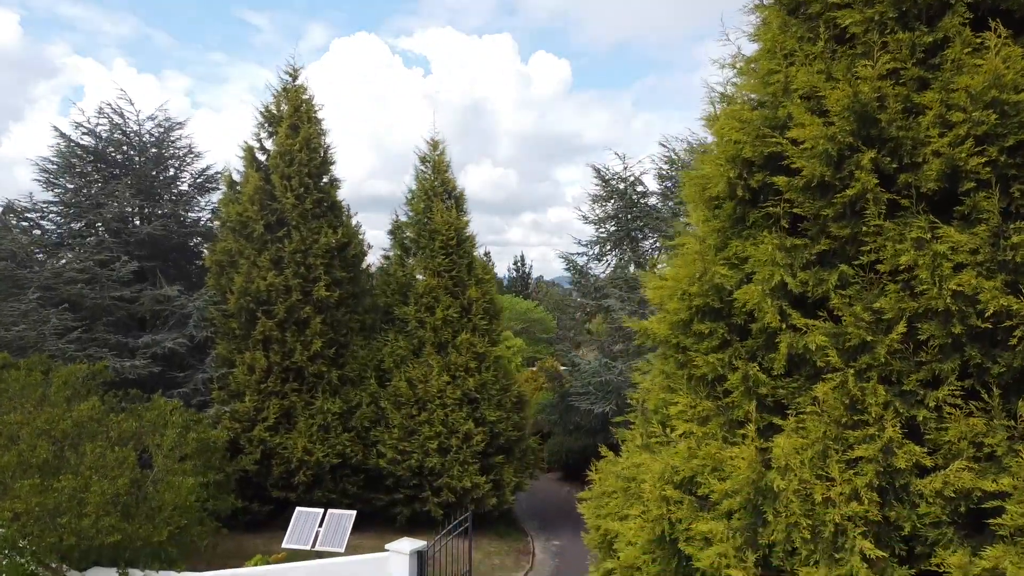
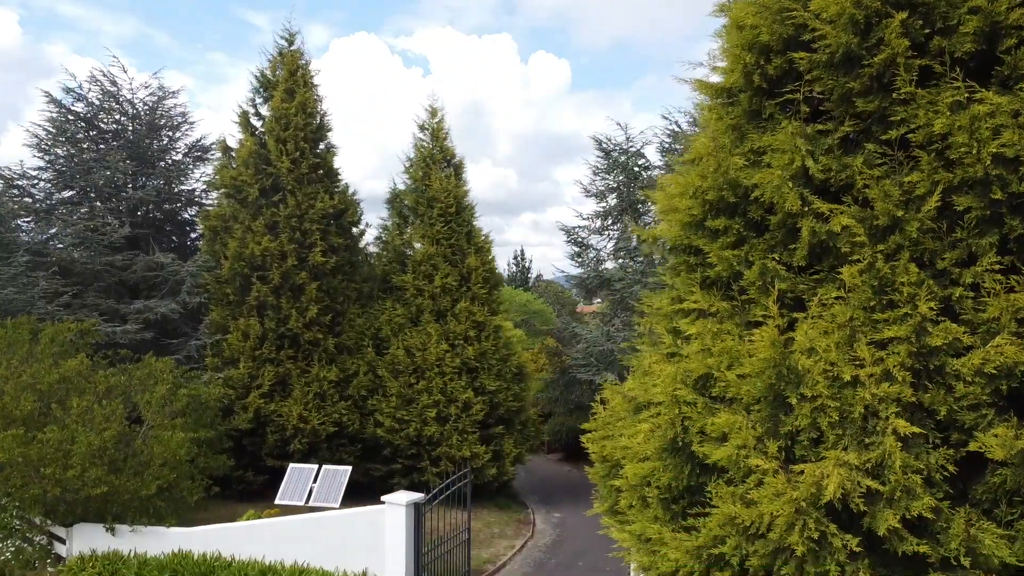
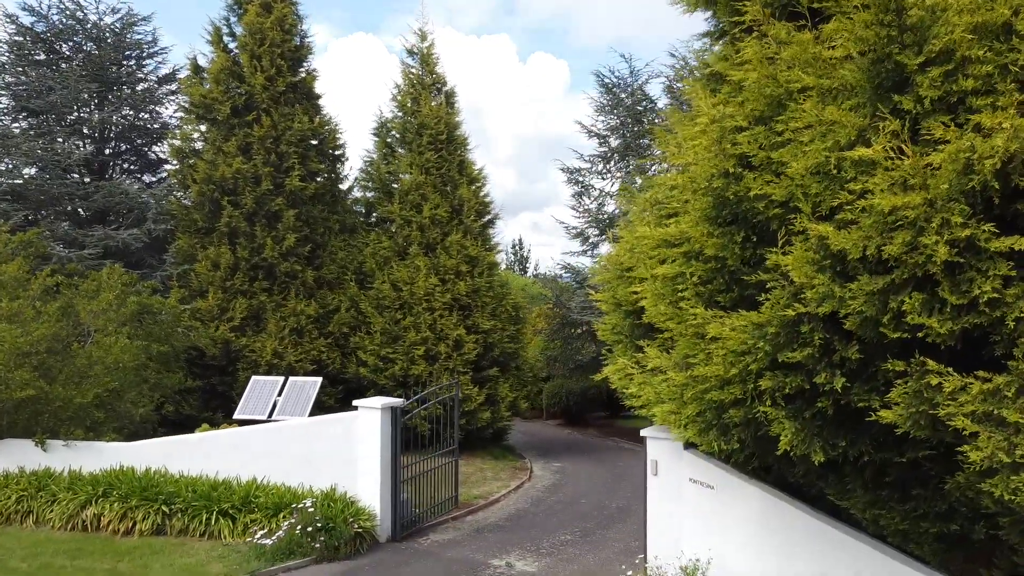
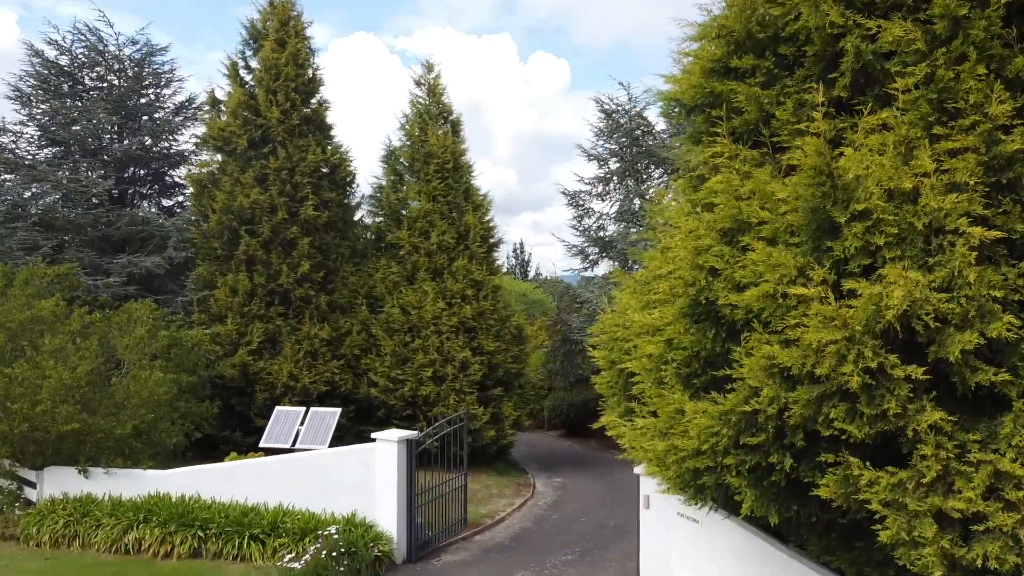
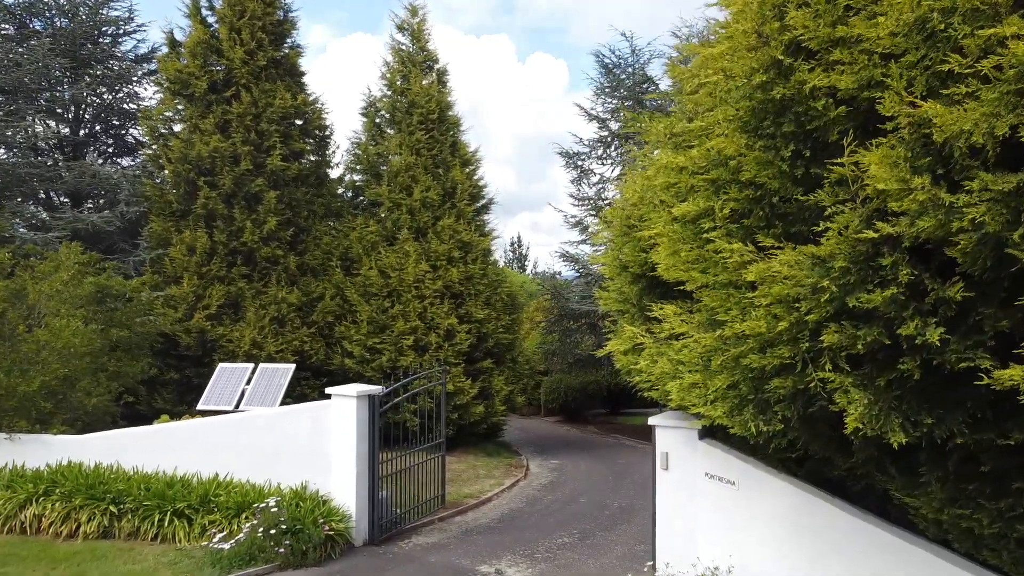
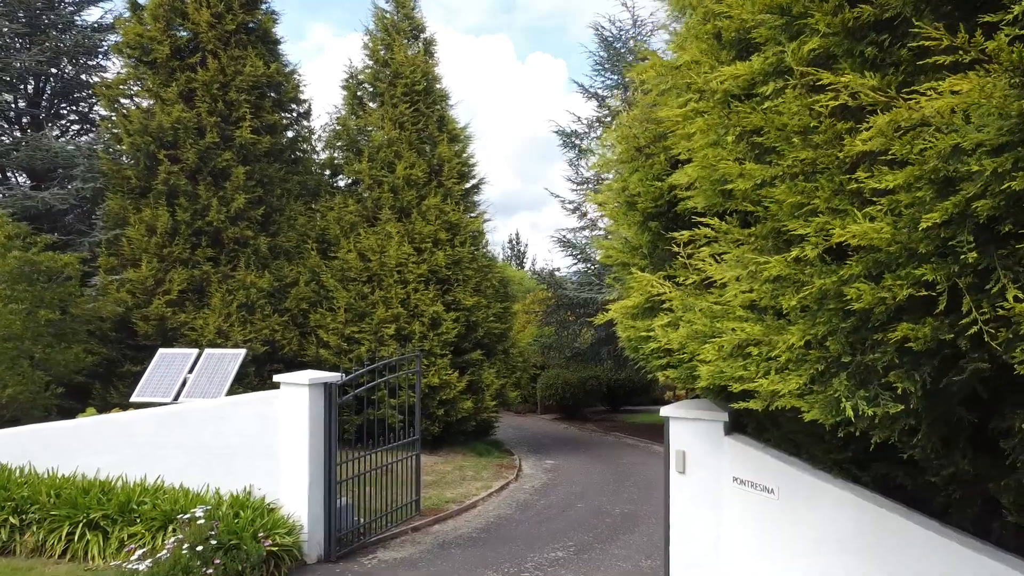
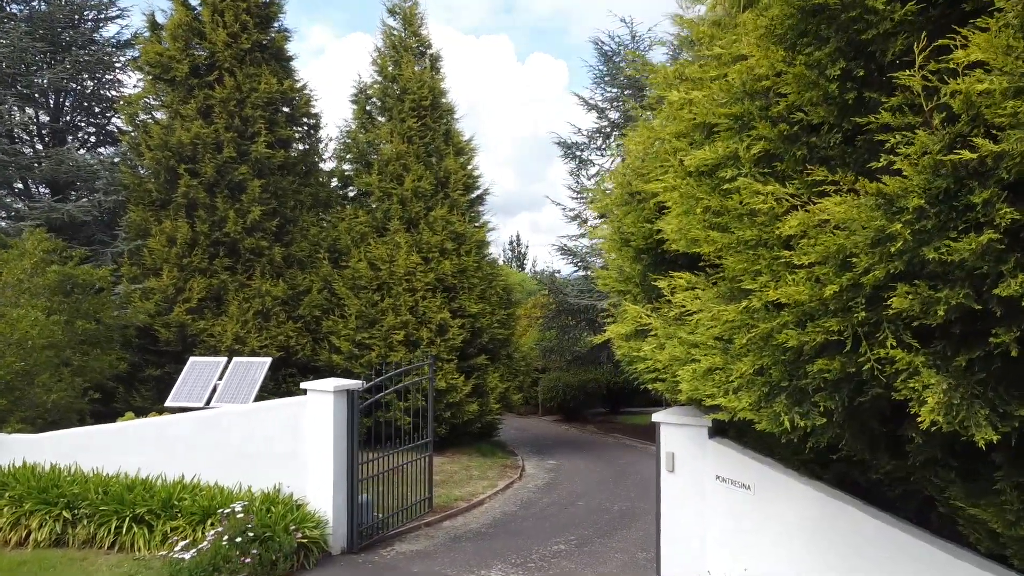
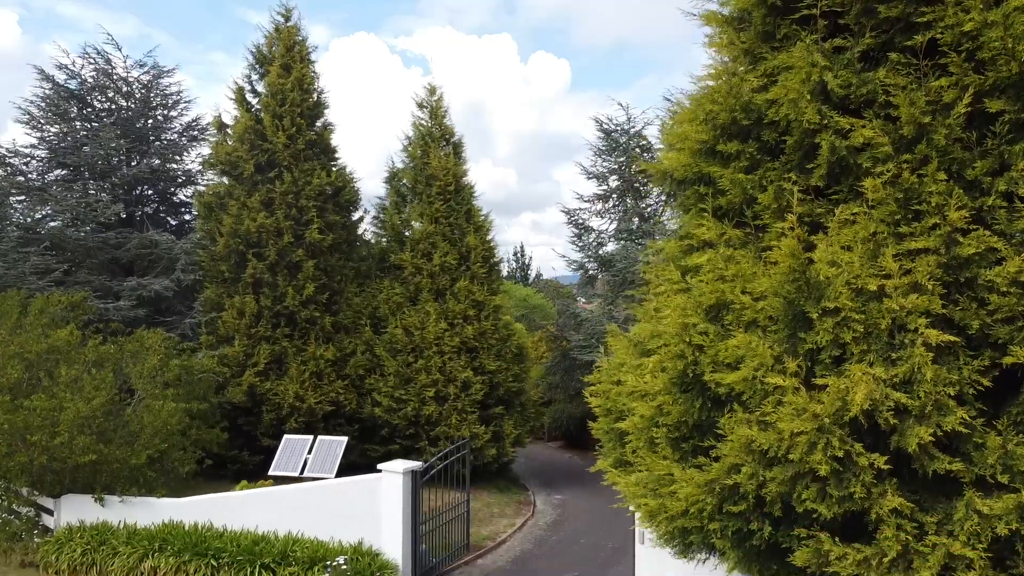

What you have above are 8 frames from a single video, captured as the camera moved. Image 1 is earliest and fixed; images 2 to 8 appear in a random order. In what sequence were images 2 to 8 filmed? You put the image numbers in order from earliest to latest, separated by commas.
2, 8, 4, 3, 5, 7, 6
